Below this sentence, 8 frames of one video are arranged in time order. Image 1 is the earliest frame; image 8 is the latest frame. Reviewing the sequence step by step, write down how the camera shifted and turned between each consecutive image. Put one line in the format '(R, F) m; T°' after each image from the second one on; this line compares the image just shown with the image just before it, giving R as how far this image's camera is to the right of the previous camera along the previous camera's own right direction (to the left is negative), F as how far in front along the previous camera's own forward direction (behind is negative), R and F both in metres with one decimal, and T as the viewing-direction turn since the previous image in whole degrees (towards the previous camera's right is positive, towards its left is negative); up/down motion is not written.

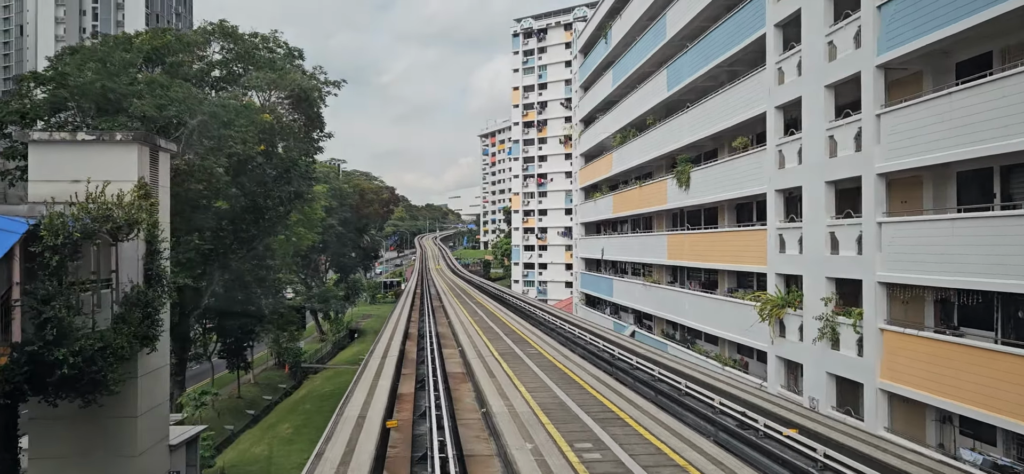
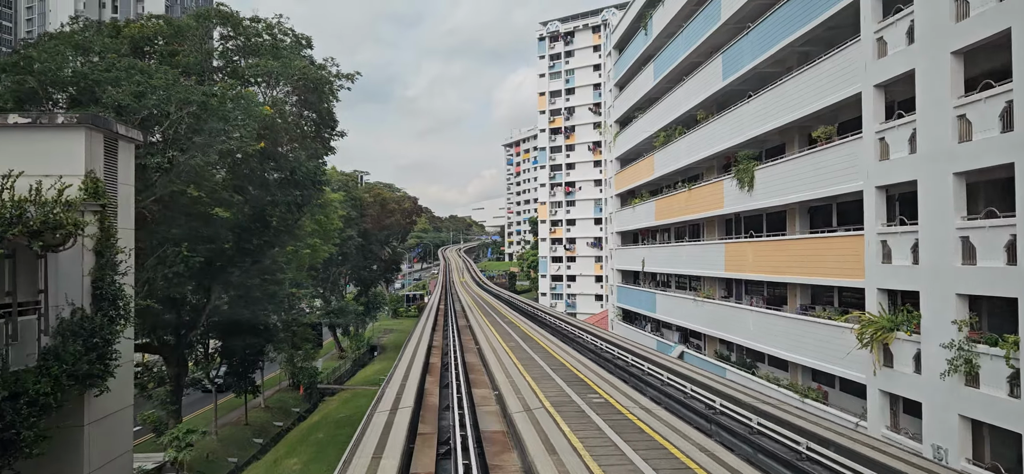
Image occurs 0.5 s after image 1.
(-0.2, +2.1) m; -2°
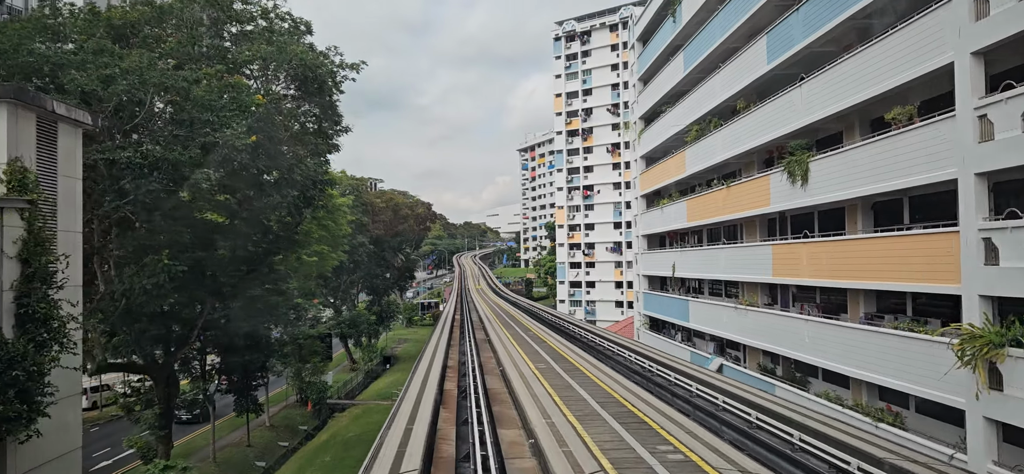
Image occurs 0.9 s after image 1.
(-0.1, +1.6) m; -1°
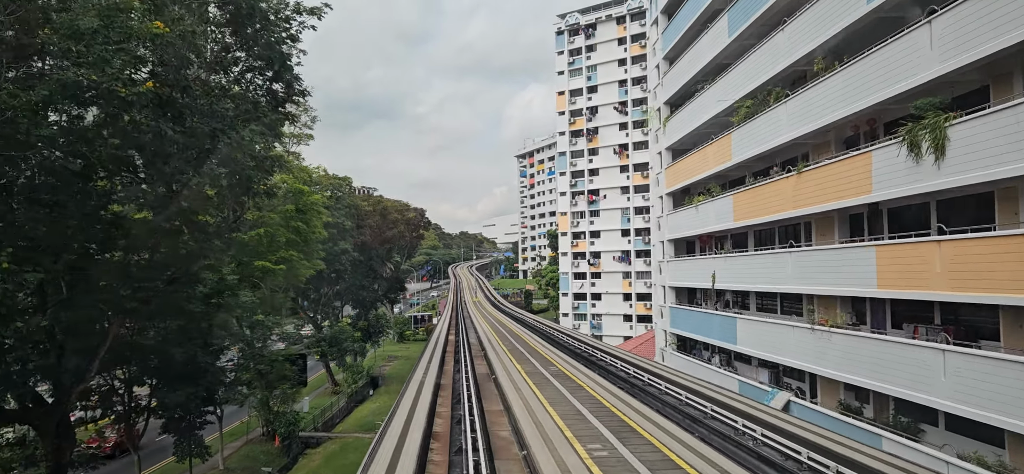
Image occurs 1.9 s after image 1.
(-0.2, +3.8) m; 0°
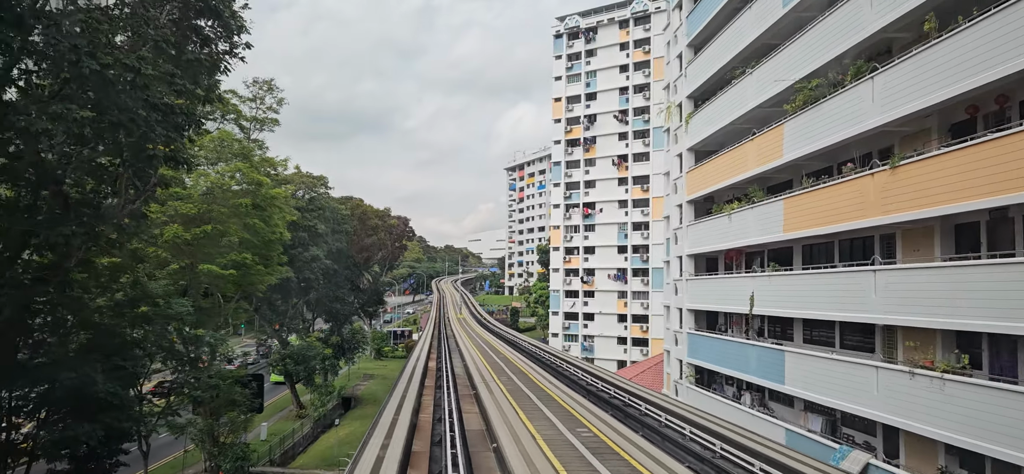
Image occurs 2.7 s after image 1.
(-0.2, +3.2) m; +1°
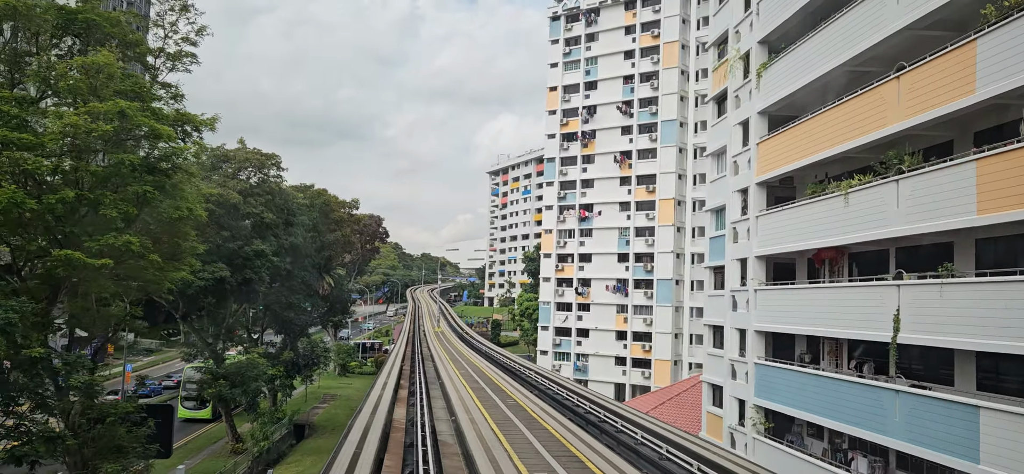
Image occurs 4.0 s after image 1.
(-0.5, +5.4) m; +2°
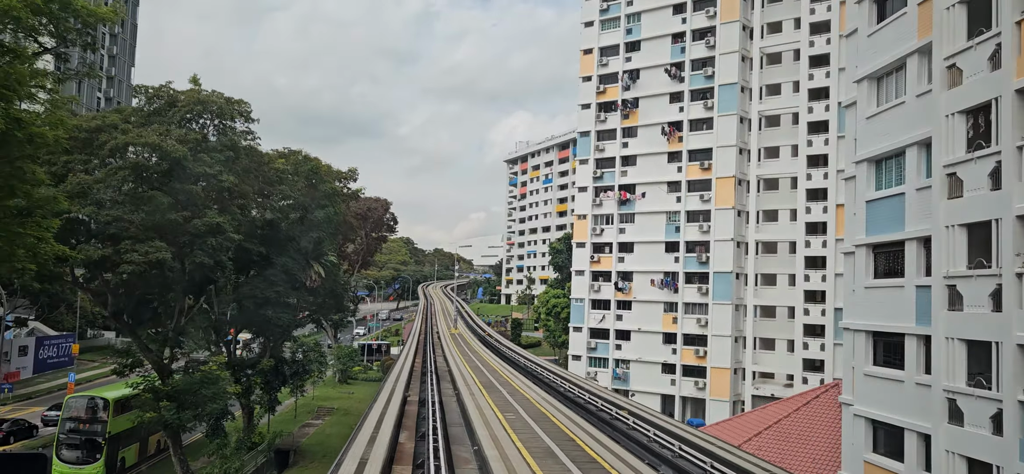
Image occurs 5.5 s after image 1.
(-0.7, +5.9) m; -1°
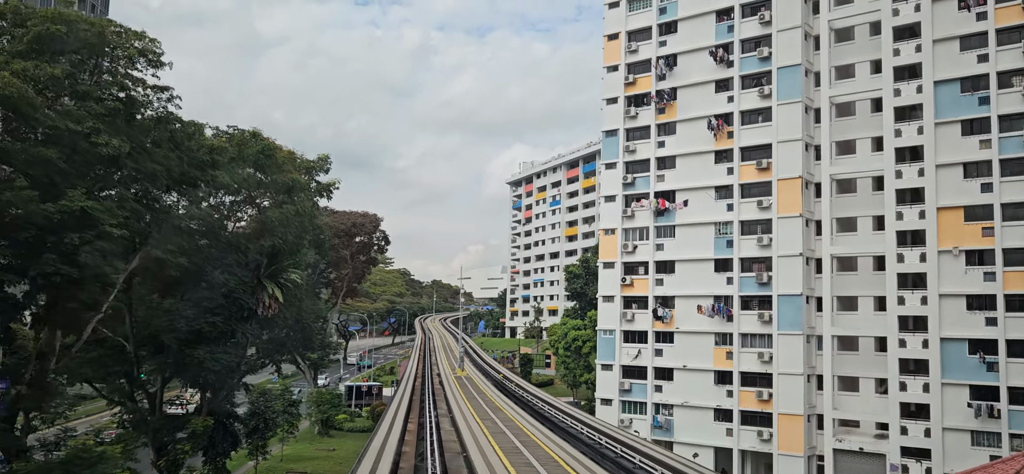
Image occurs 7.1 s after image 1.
(-0.6, +6.1) m; 0°
